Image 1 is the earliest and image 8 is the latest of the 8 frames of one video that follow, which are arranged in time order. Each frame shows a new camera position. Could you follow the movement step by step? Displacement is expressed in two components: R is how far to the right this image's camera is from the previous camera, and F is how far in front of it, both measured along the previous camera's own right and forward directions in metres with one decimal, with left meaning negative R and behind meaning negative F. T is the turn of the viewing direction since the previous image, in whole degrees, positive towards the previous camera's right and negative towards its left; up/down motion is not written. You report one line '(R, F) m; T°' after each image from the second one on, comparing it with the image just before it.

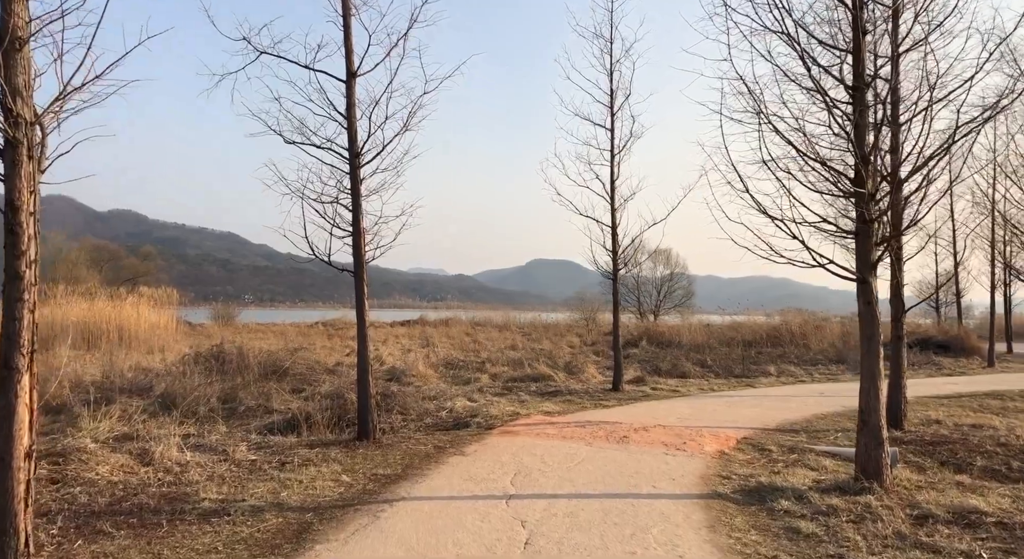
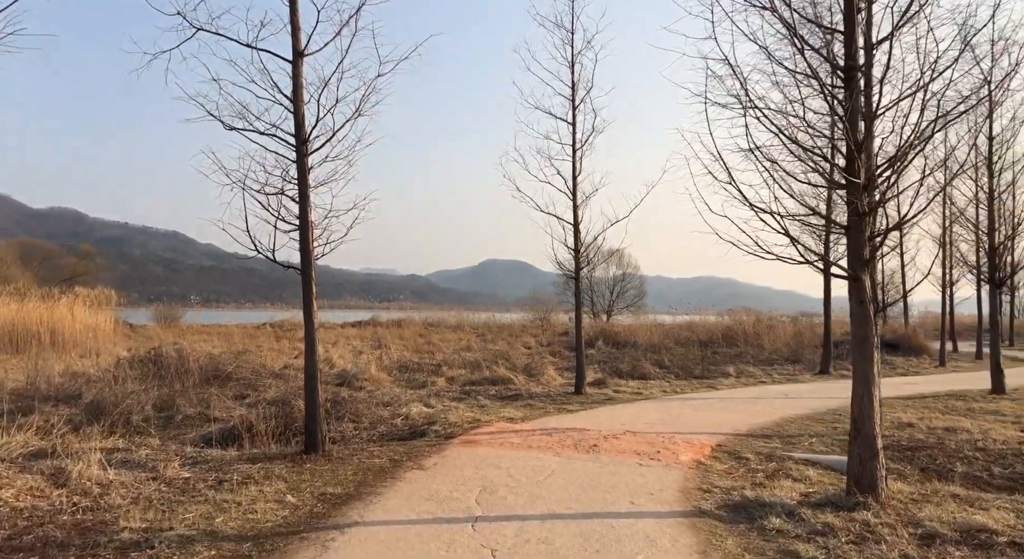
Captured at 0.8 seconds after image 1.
(-0.1, +0.6) m; +4°
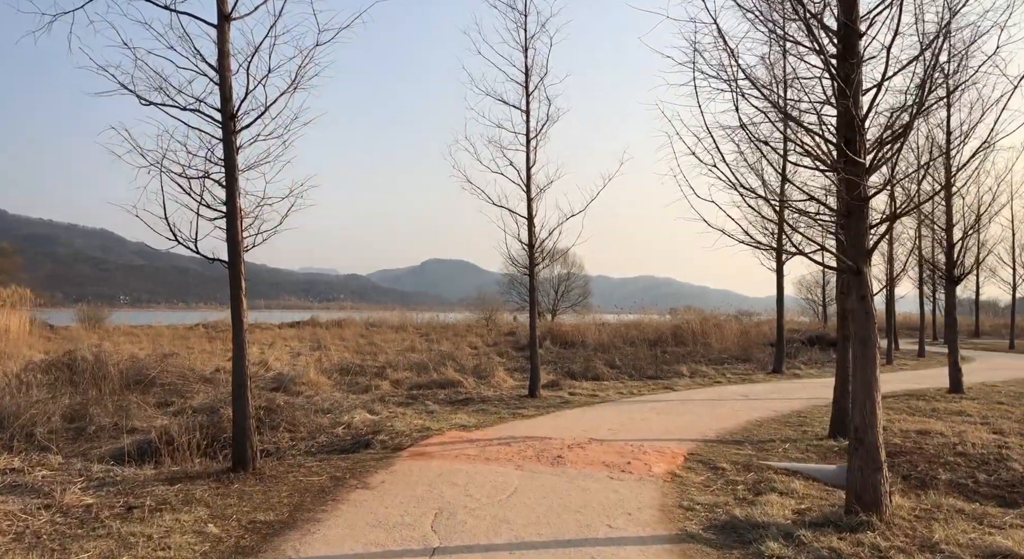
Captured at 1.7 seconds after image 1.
(-0.1, +0.8) m; +5°
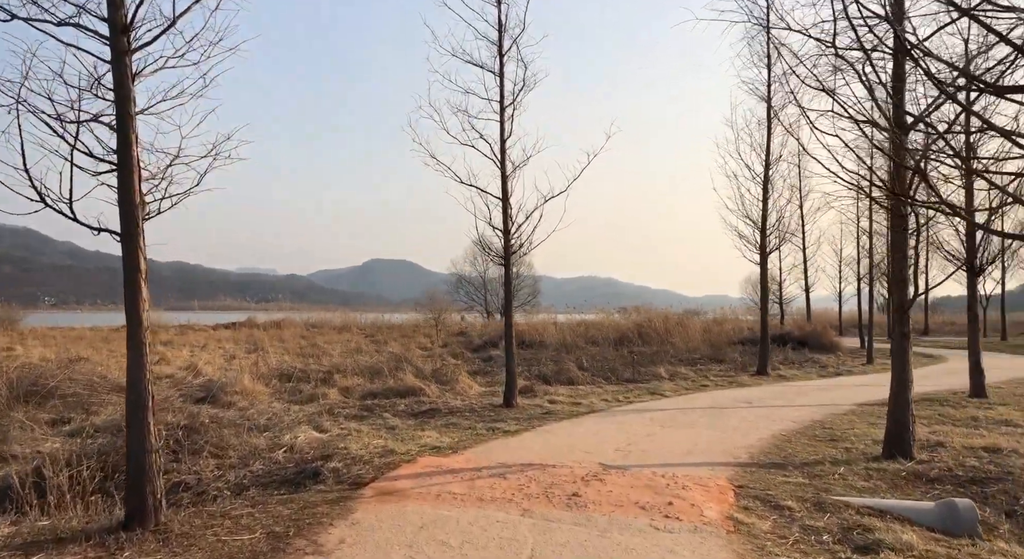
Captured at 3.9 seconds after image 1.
(-0.5, +1.8) m; +5°
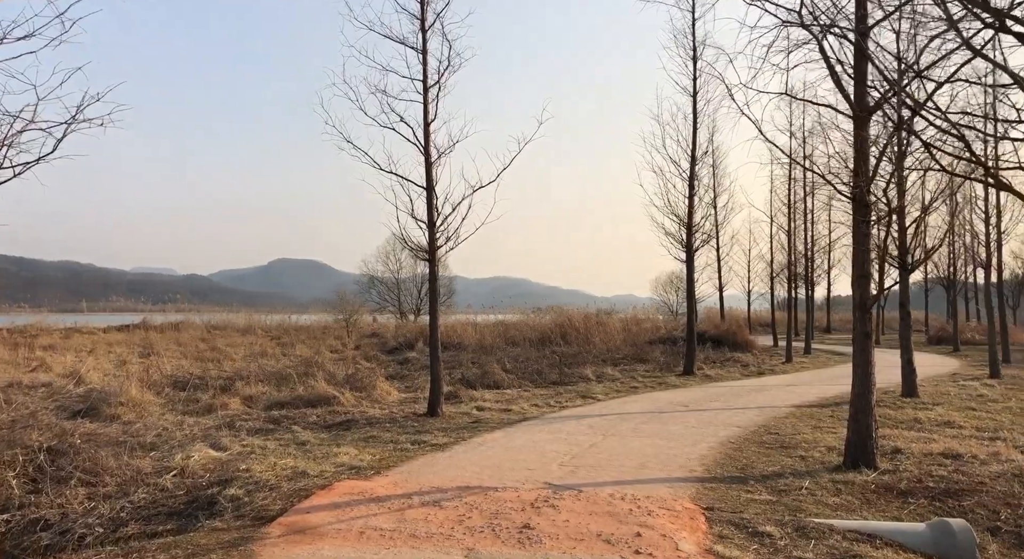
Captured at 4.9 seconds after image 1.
(-0.2, +0.9) m; +7°
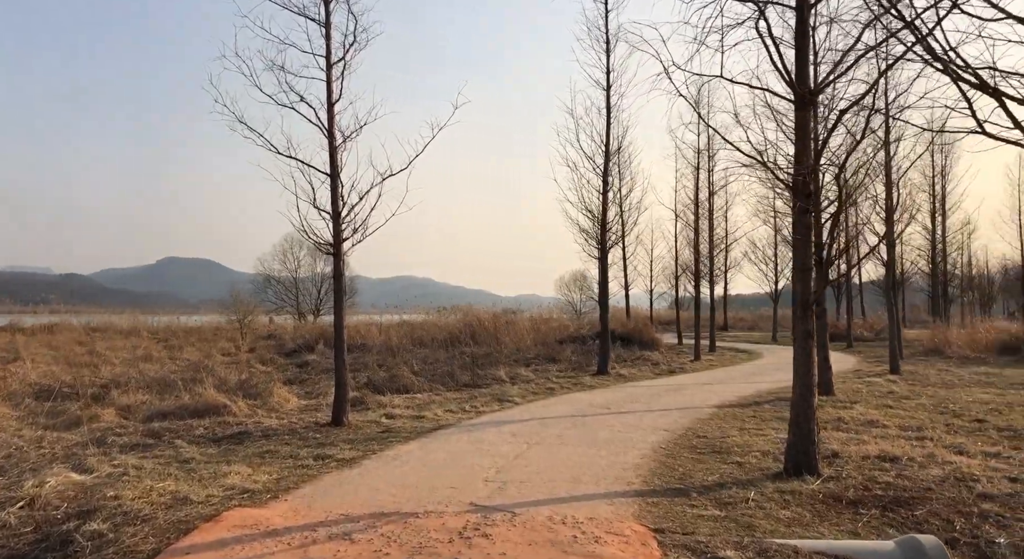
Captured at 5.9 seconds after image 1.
(-0.1, +0.8) m; +8°
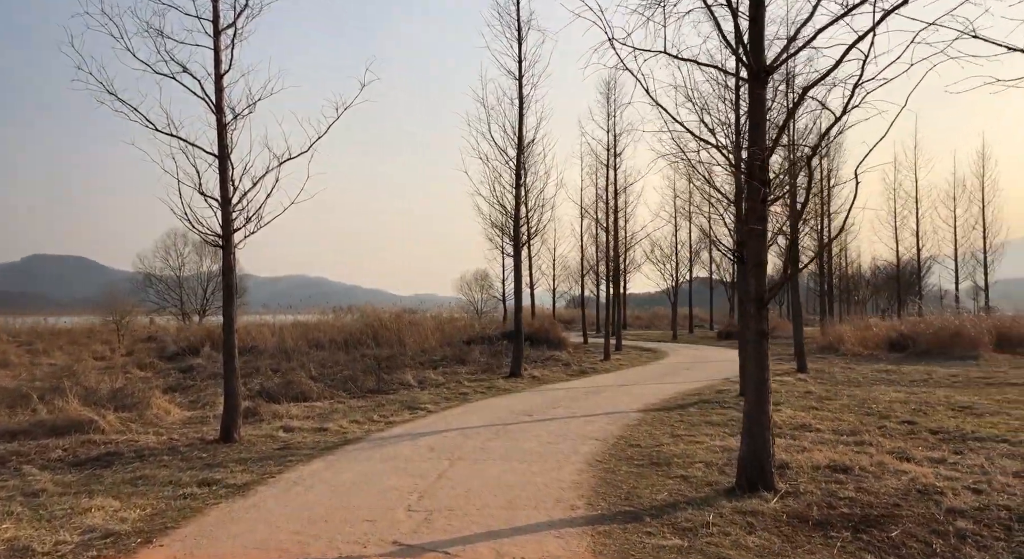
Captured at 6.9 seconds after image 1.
(-0.2, +0.9) m; +8°
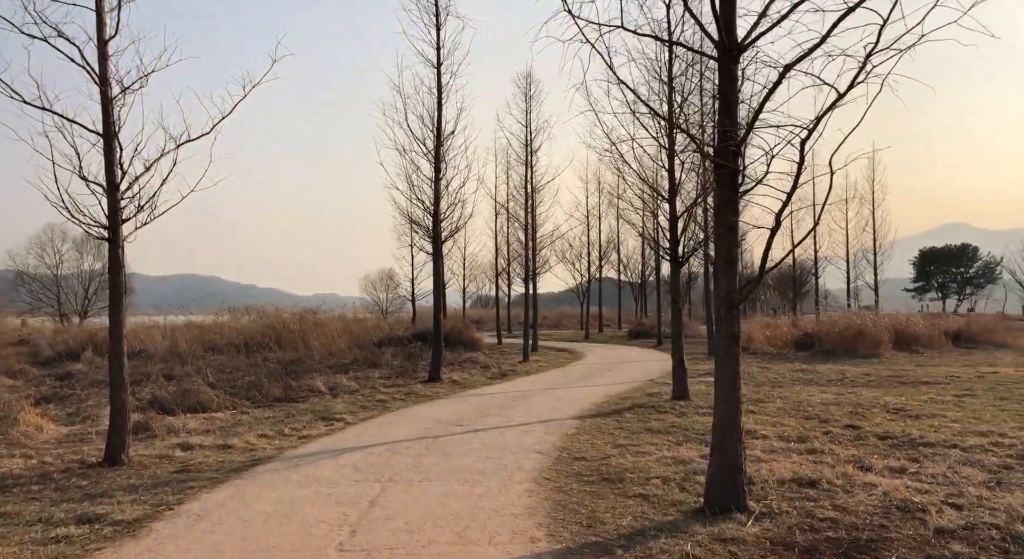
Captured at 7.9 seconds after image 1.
(-0.3, +0.7) m; +8°
